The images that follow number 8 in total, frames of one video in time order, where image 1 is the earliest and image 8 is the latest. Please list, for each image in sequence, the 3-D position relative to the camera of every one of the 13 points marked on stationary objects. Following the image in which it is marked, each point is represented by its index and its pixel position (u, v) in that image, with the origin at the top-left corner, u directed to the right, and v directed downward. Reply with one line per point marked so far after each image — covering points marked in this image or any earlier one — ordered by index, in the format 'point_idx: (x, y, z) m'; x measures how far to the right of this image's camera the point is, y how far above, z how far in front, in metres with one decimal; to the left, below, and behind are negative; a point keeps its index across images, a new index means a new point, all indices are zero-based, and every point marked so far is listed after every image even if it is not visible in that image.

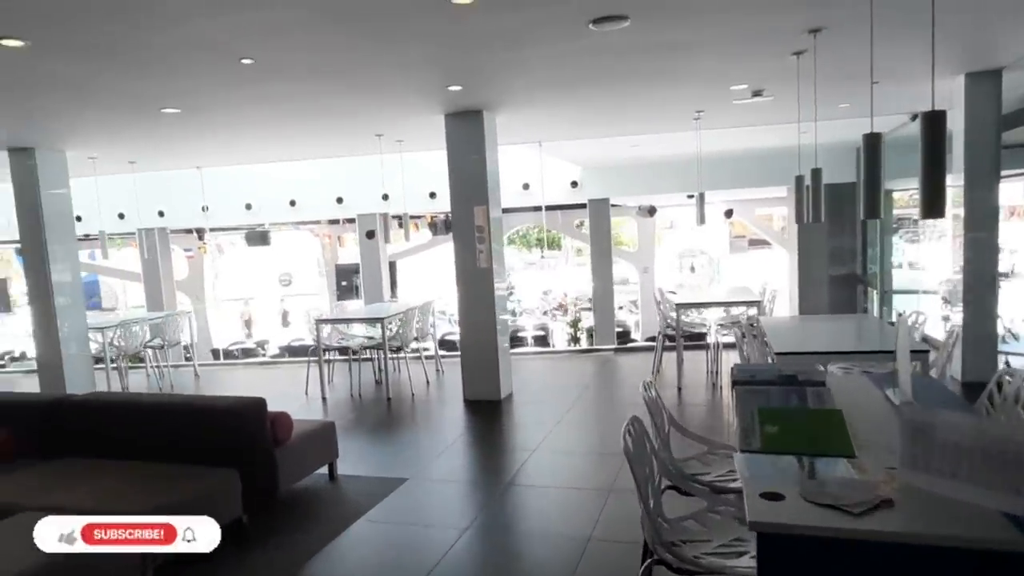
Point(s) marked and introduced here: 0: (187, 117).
0: (-2.7, +1.4, +5.8) m
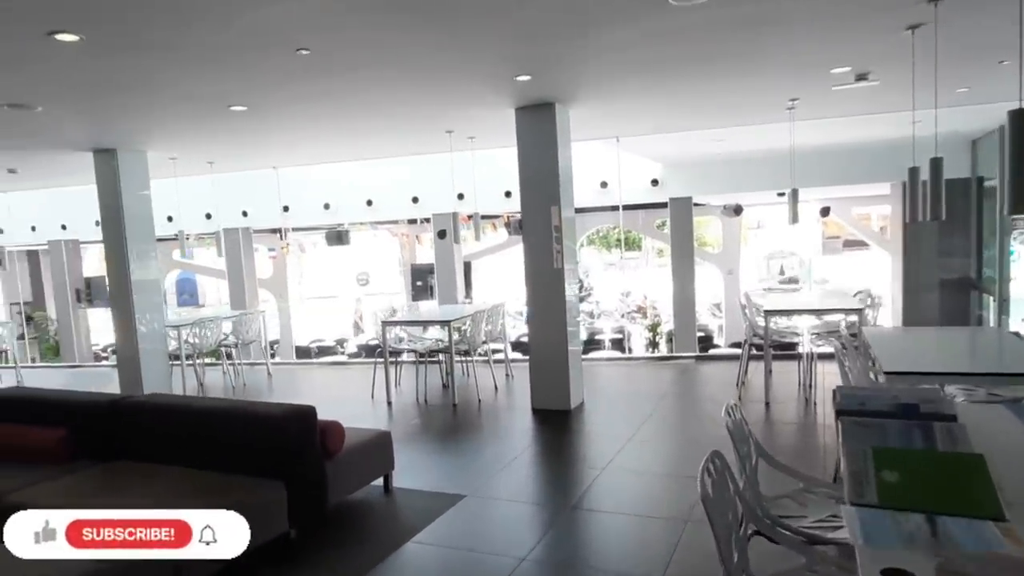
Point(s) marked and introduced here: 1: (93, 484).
0: (-2.1, +1.4, +5.8) m
1: (-2.0, -0.9, +3.3) m
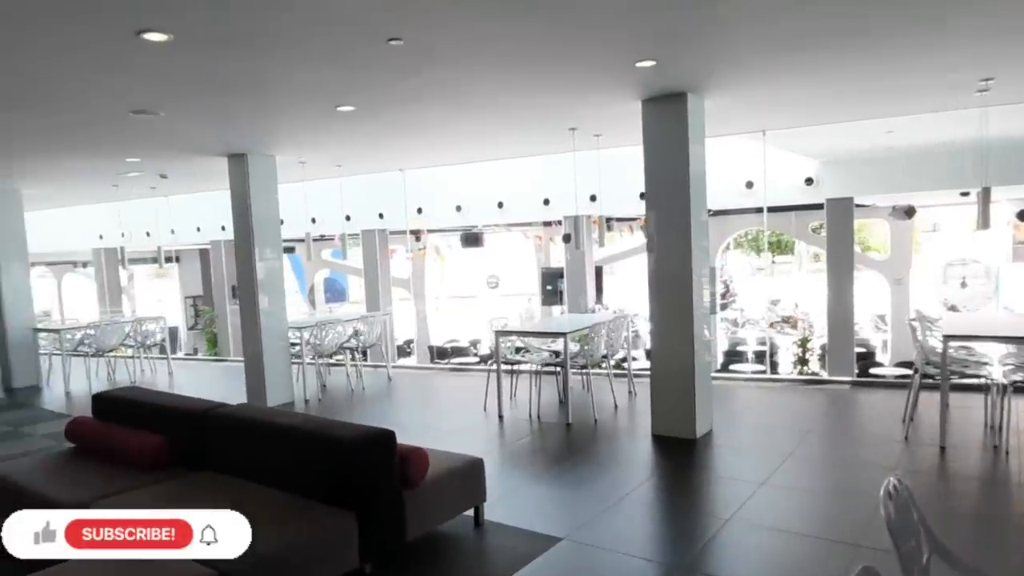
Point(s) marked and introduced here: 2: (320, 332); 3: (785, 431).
0: (-1.1, +1.4, +5.6) m
1: (-1.6, -1.0, +3.2) m
2: (-2.0, -0.5, +7.4) m
3: (+2.0, -1.1, +5.2) m
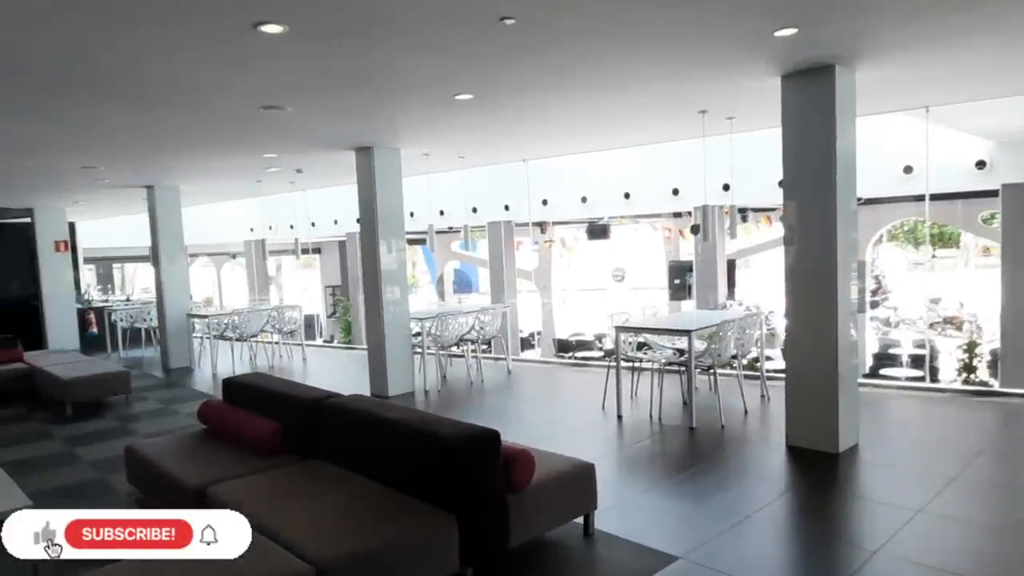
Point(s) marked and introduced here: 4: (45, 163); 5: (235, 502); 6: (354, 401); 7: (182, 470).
0: (-0.2, +1.4, +5.5) m
1: (-1.1, -0.9, +3.3) m
2: (-0.8, -0.4, +7.4) m
3: (+2.8, -1.0, +4.5) m
4: (-4.5, +1.2, +6.7) m
5: (-1.2, -0.9, +3.1) m
6: (-0.8, -0.6, +3.5) m
7: (-1.7, -0.9, +3.5) m
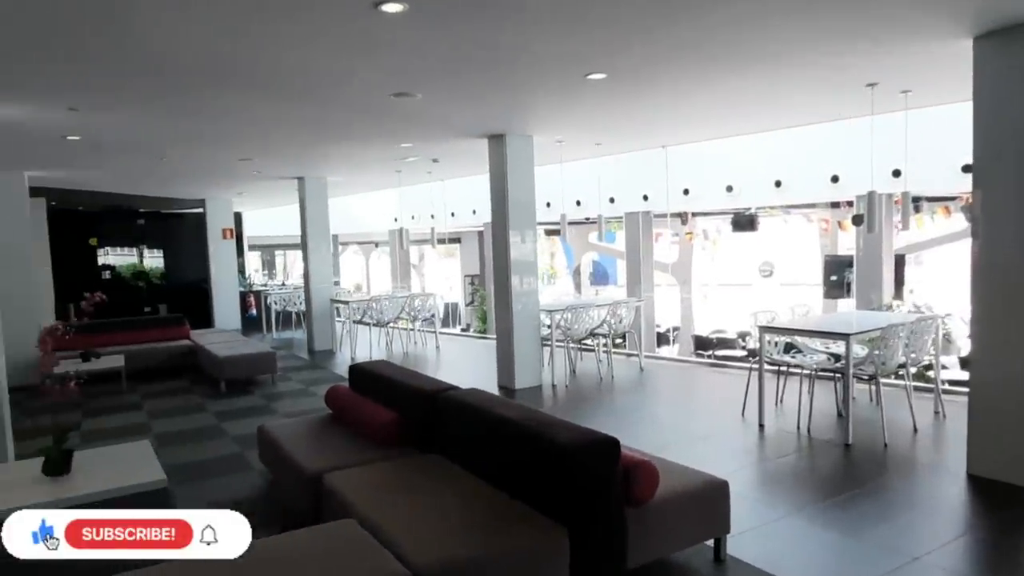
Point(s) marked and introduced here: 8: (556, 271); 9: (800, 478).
0: (+0.8, +1.5, +5.2) m
1: (-0.5, -0.9, +3.2) m
2: (+0.6, -0.3, +7.2) m
3: (+3.5, -1.1, +3.6) m
4: (-3.2, +1.4, +7.2) m
5: (-0.7, -0.9, +3.0) m
6: (-0.2, -0.5, +3.4) m
7: (-1.1, -0.9, +3.6) m
8: (+0.9, +0.3, +12.7) m
9: (+1.7, -1.1, +4.1) m
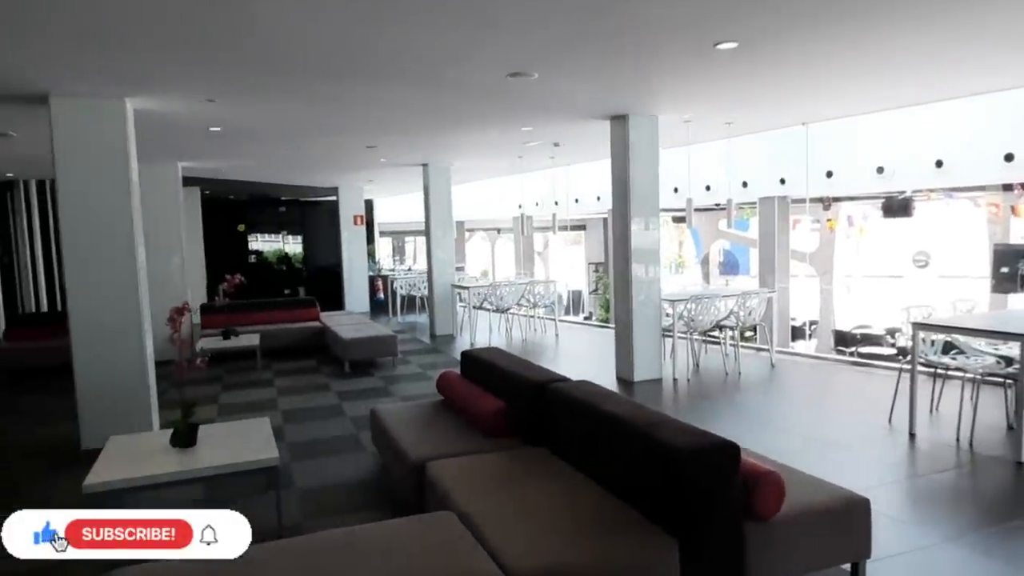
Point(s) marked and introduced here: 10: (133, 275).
0: (+1.7, +1.6, +4.8) m
1: (-0.1, -0.8, +3.1) m
2: (+1.8, -0.2, +6.8) m
3: (+4.0, -1.1, +2.8) m
4: (-1.9, +1.5, +7.4) m
5: (-0.3, -0.8, +3.0) m
6: (+0.3, -0.5, +3.2) m
7: (-0.5, -0.8, +3.5) m
8: (+3.1, +0.5, +12.2) m
9: (+2.3, -1.1, +3.6) m
10: (-2.6, +0.1, +4.7) m
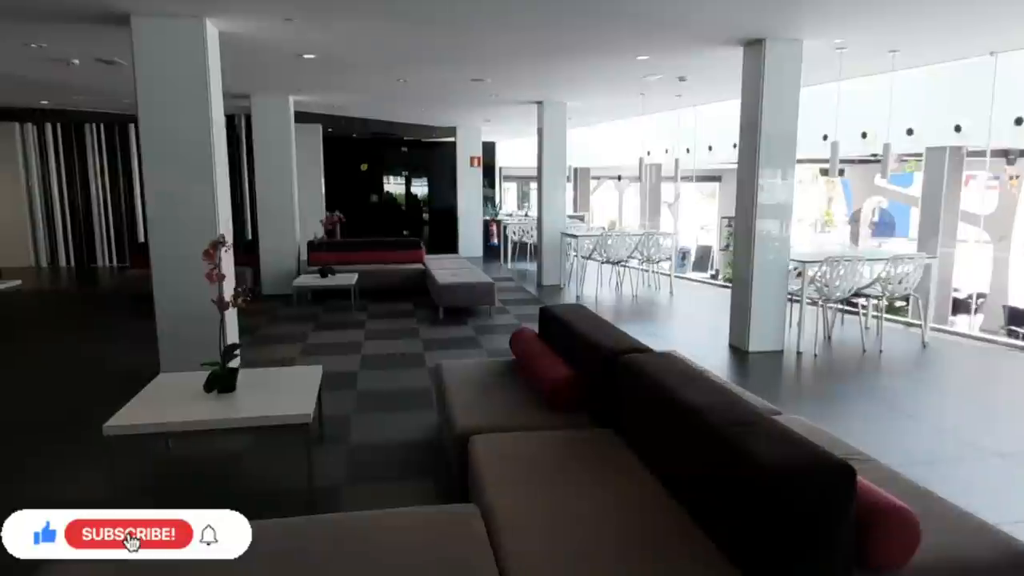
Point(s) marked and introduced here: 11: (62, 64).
0: (+2.3, +1.8, +3.7) m
1: (+0.1, -0.6, +2.6) m
2: (+2.7, +0.1, +5.8) m
3: (+4.1, -1.1, +1.6) m
4: (-0.7, +2.1, +7.0) m
5: (-0.1, -0.6, +2.5) m
6: (+0.5, -0.3, +2.6) m
7: (-0.2, -0.5, +3.1) m
8: (+5.0, +1.1, +10.8) m
9: (+2.6, -1.0, +2.7) m
10: (-2.0, +0.5, +4.6) m
11: (-3.8, +1.9, +5.8) m
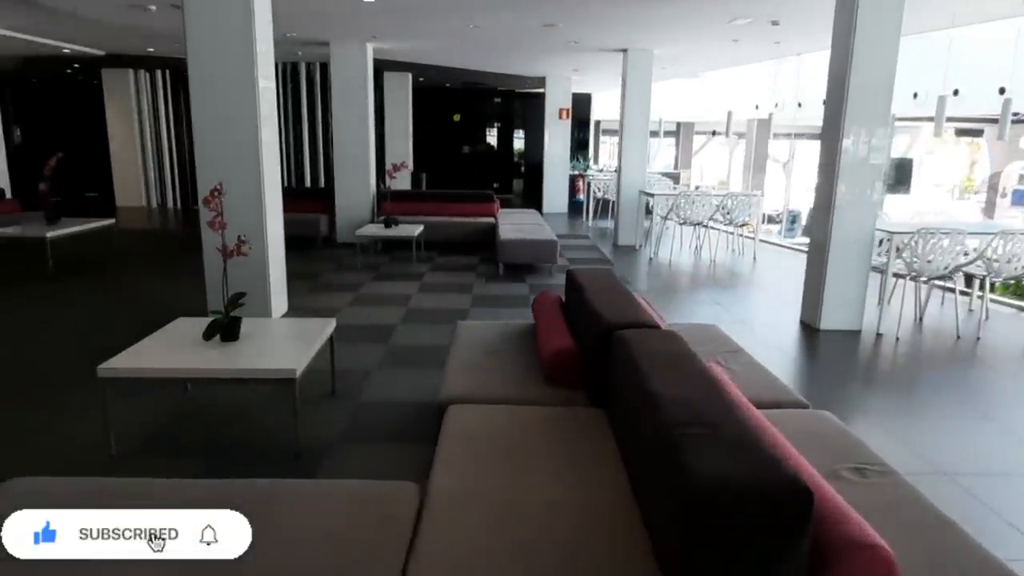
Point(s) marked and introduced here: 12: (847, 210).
0: (+2.4, +1.8, +3.0) m
1: (0.0, -0.5, +2.4) m
2: (+3.1, +0.3, +5.2) m
3: (+3.8, -1.3, +0.8) m
4: (0.0, +2.6, +6.7) m
5: (-0.2, -0.5, +2.3) m
6: (+0.5, -0.2, +2.3) m
7: (-0.2, -0.4, +3.0) m
8: (+6.1, +1.5, +9.7) m
9: (+2.4, -1.0, +2.1) m
10: (-1.7, +0.9, +4.6) m
11: (-3.2, +2.4, +6.0) m
12: (+2.5, +0.6, +5.1) m
